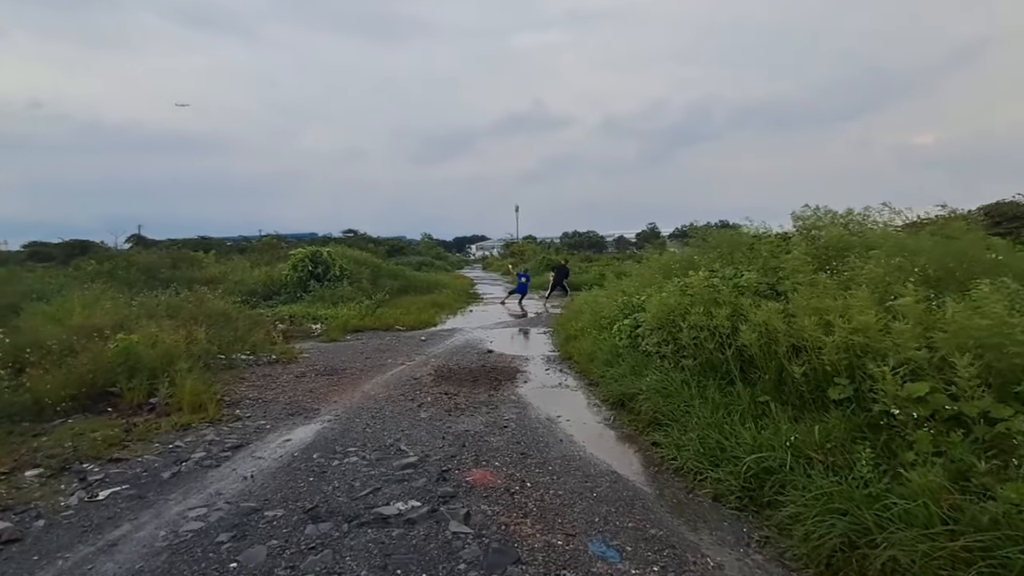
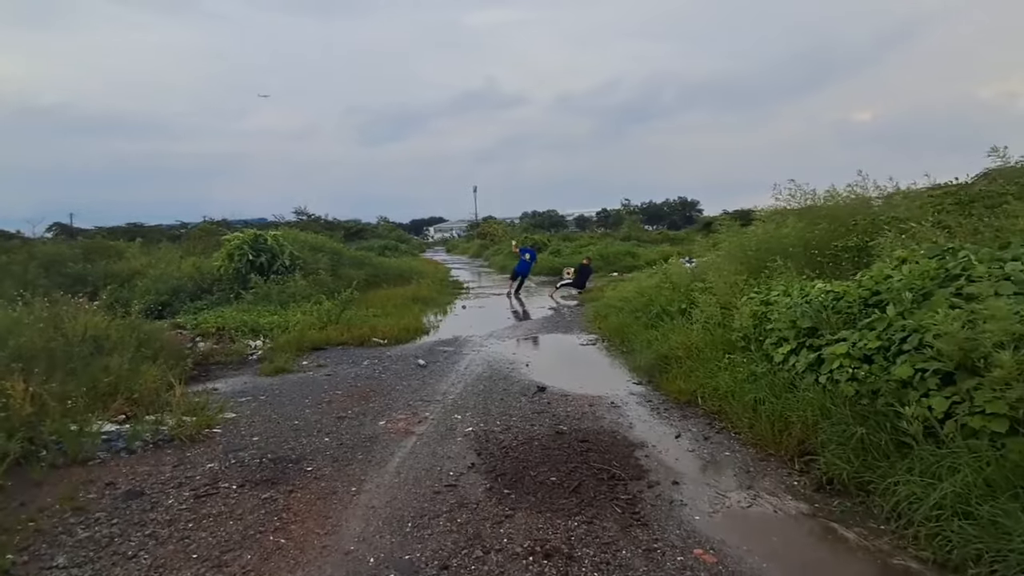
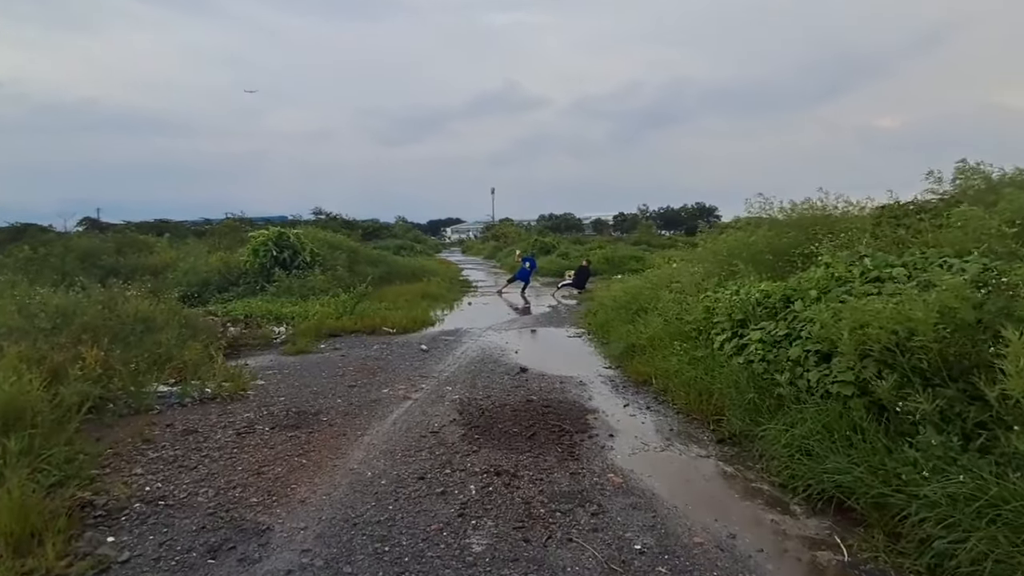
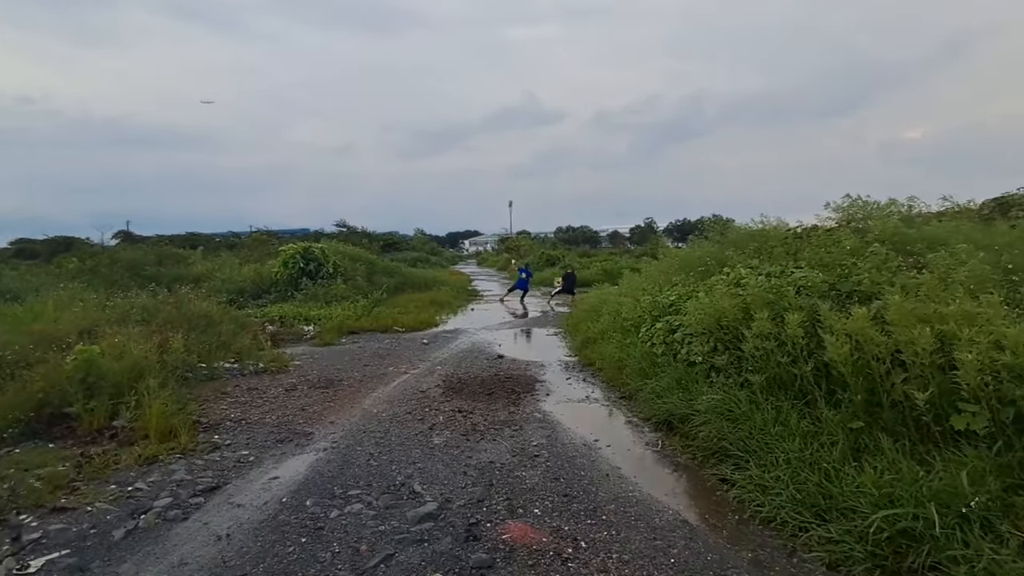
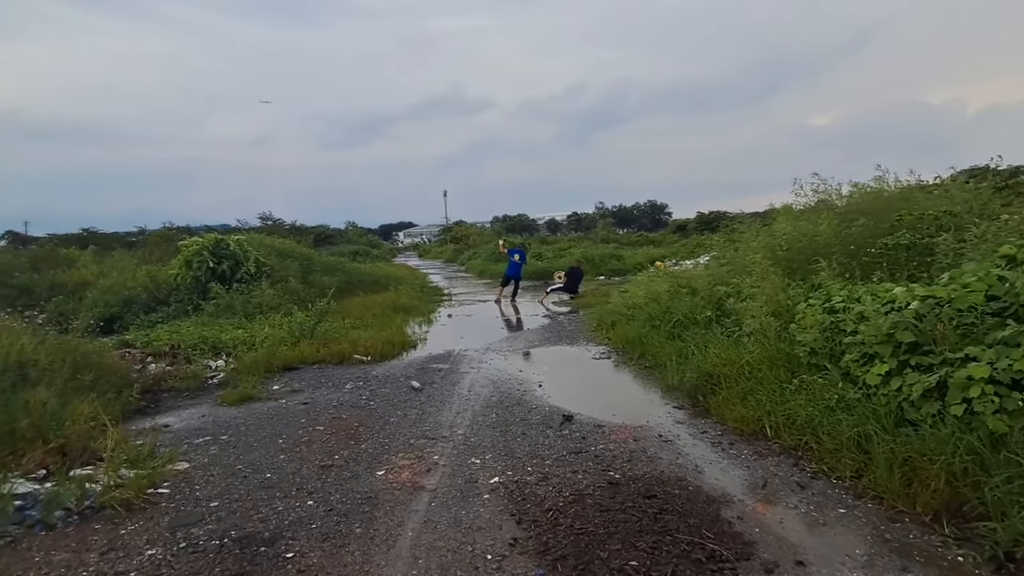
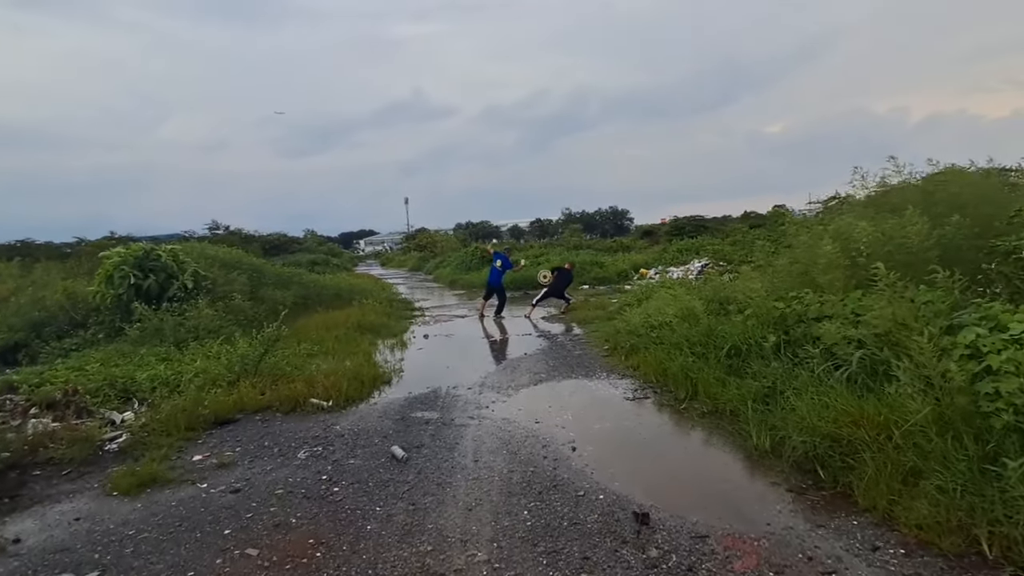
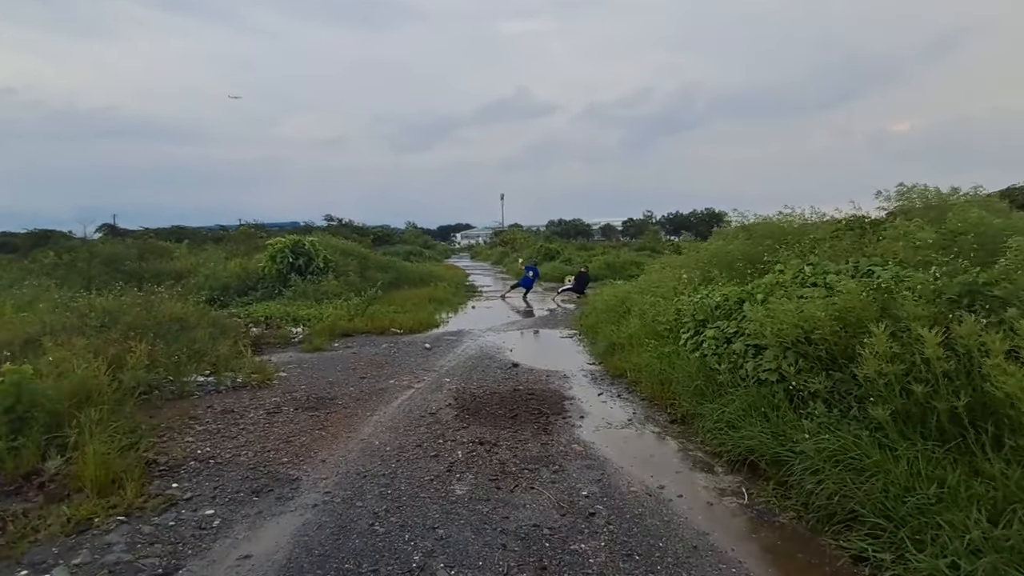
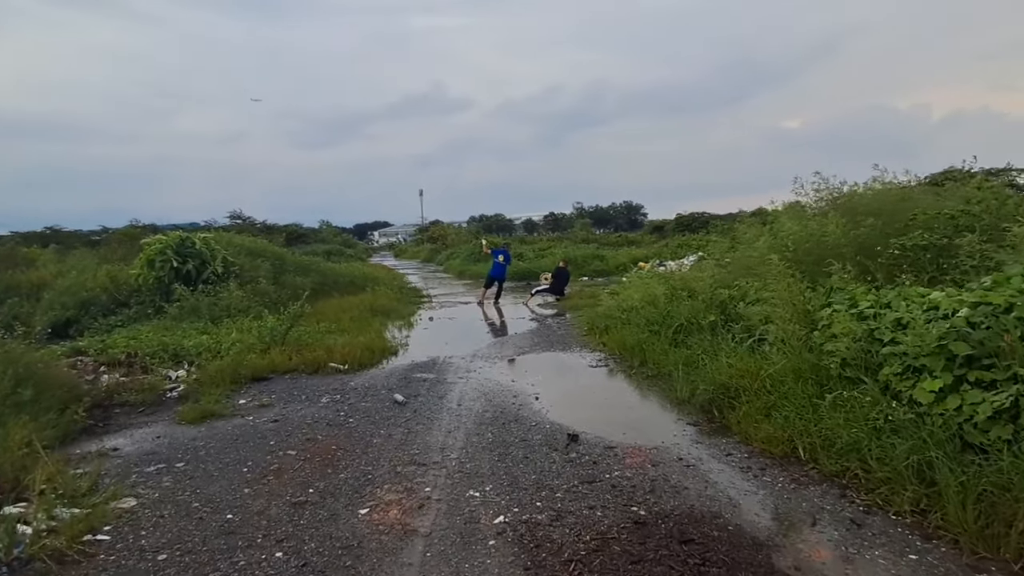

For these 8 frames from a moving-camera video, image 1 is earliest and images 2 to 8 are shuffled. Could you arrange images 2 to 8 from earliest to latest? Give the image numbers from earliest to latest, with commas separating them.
4, 7, 3, 2, 5, 8, 6
